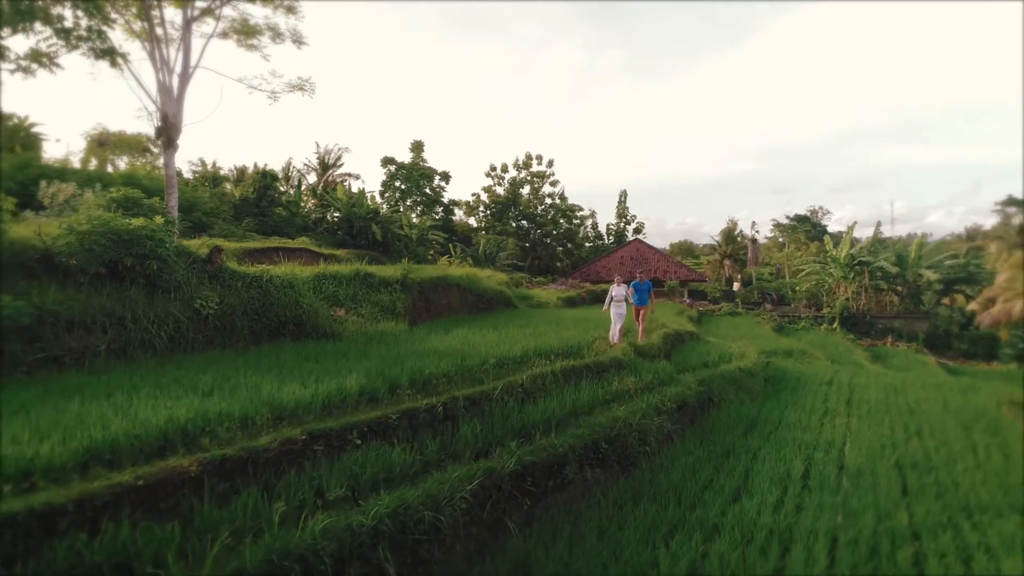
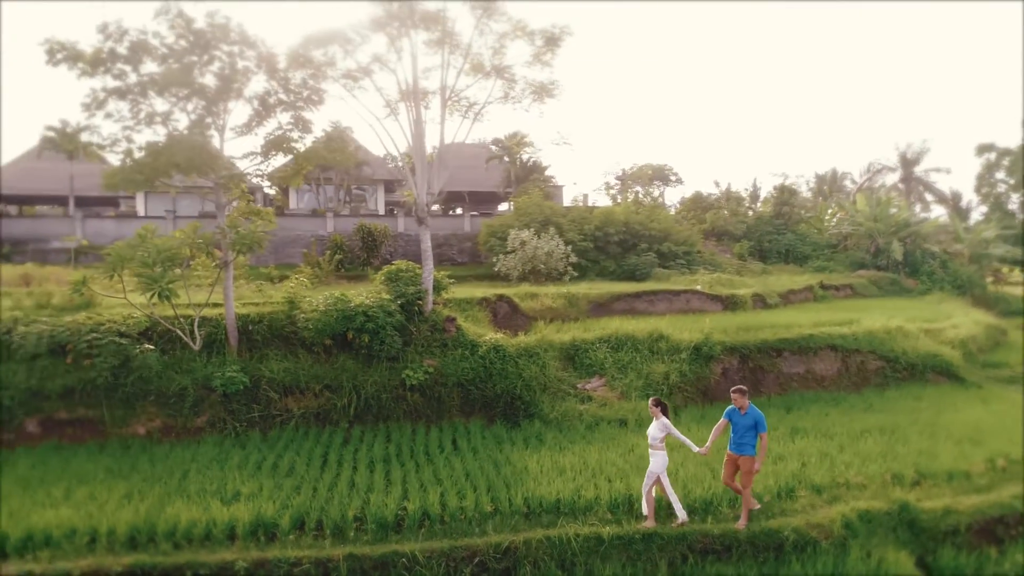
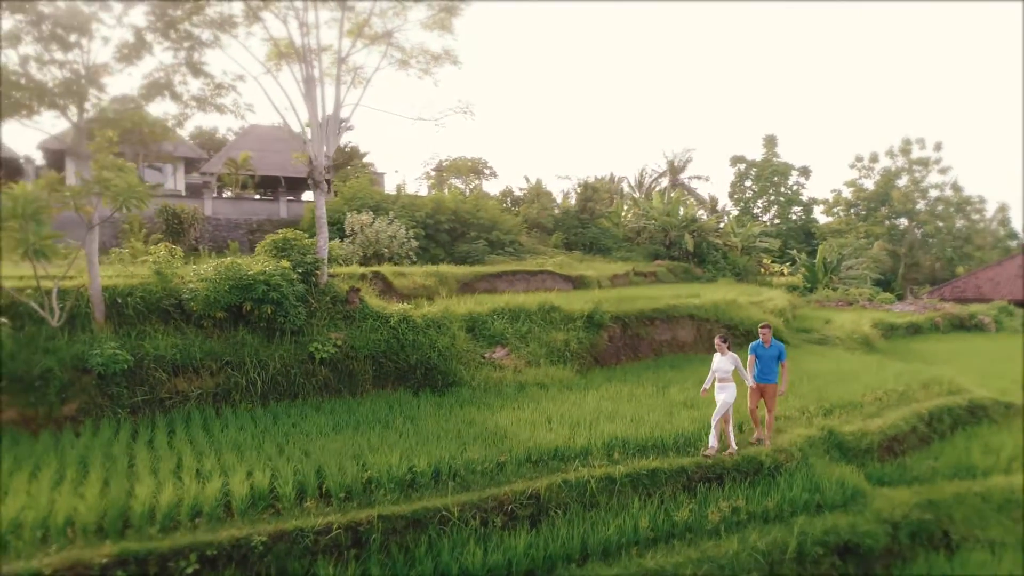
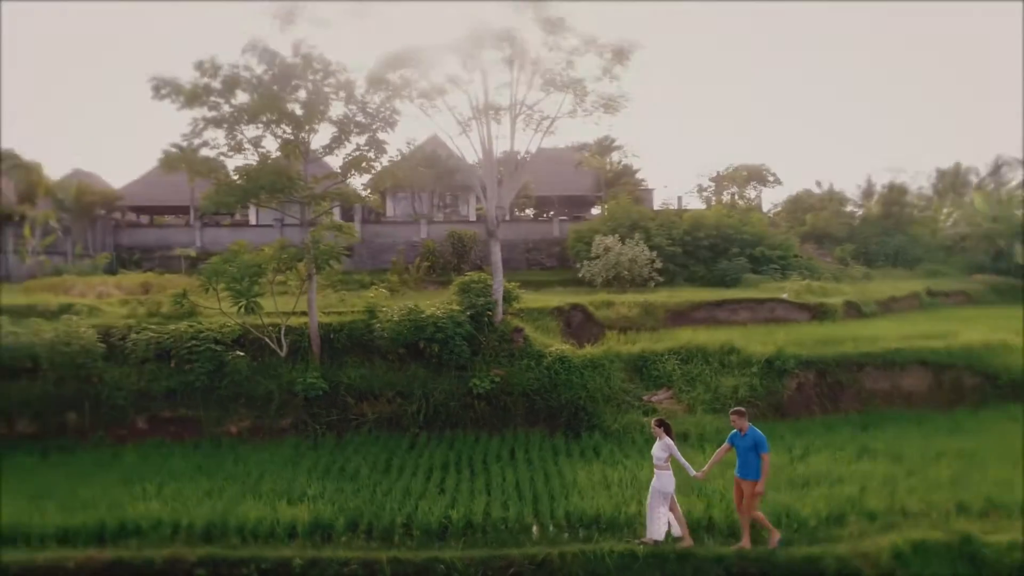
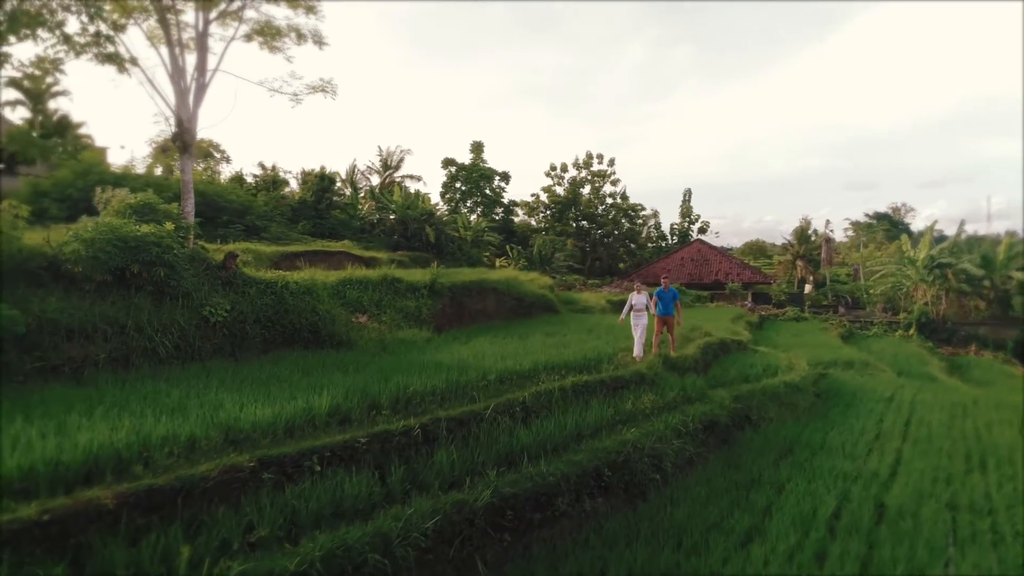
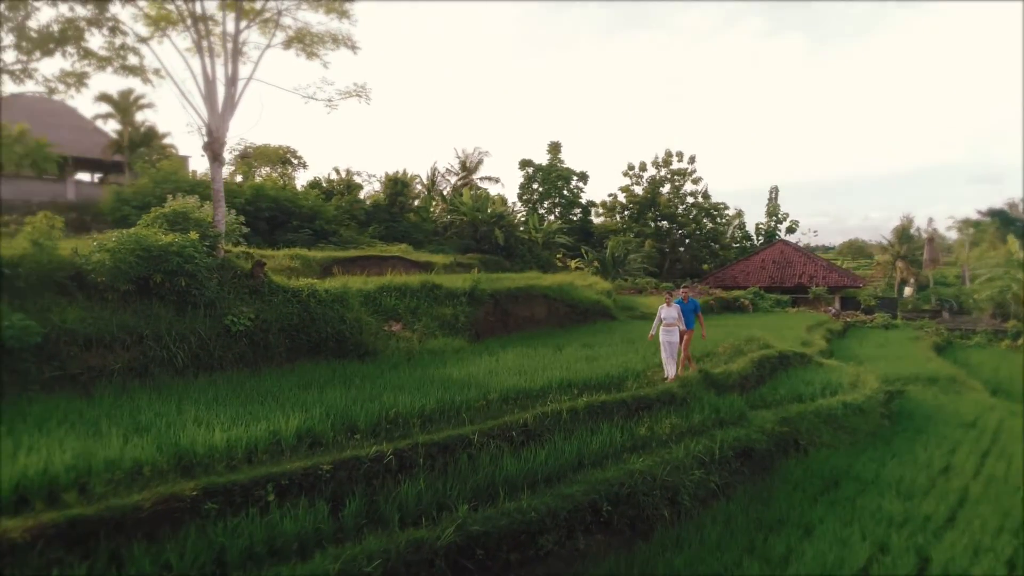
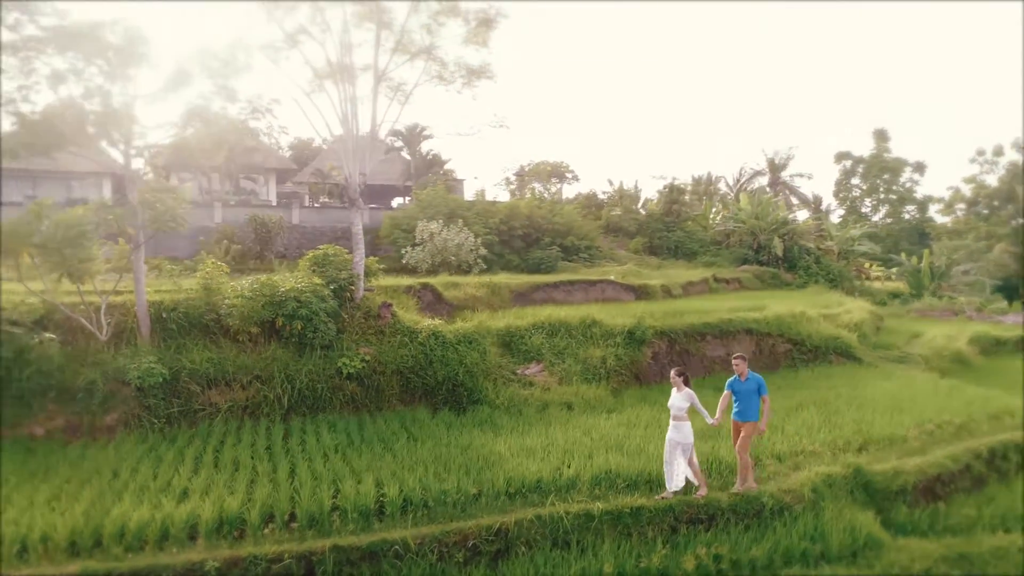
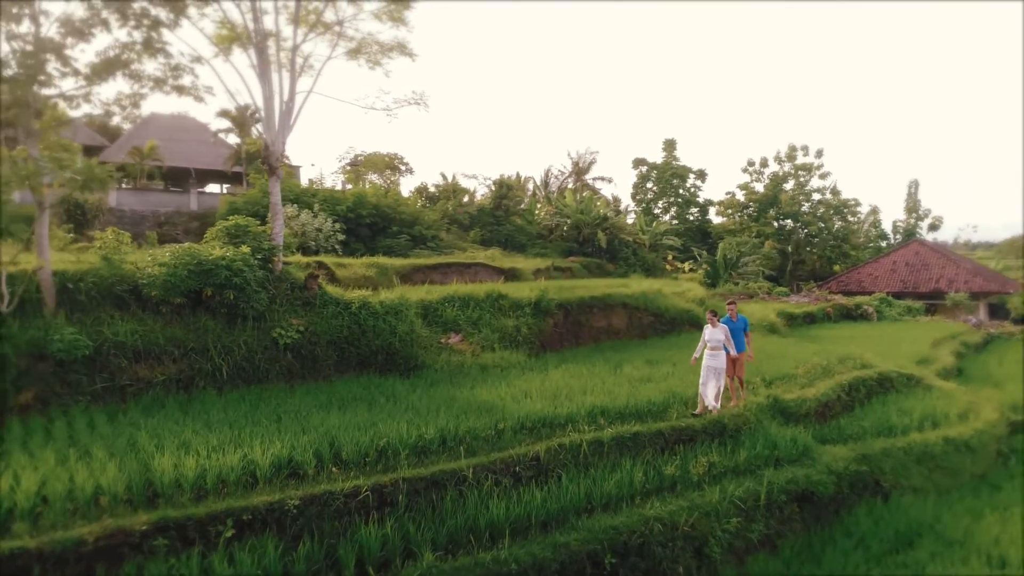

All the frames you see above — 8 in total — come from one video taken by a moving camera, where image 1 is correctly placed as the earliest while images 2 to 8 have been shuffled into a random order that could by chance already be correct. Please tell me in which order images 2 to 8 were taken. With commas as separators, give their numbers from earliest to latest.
5, 6, 8, 3, 7, 2, 4
